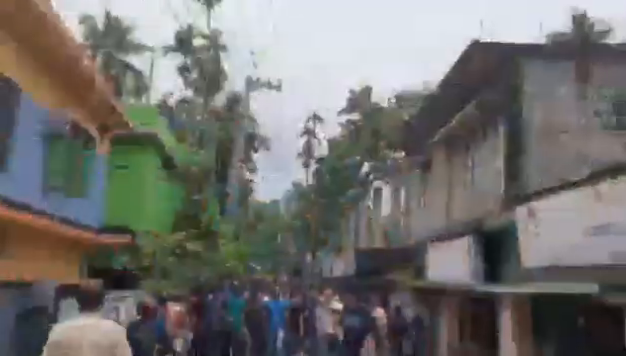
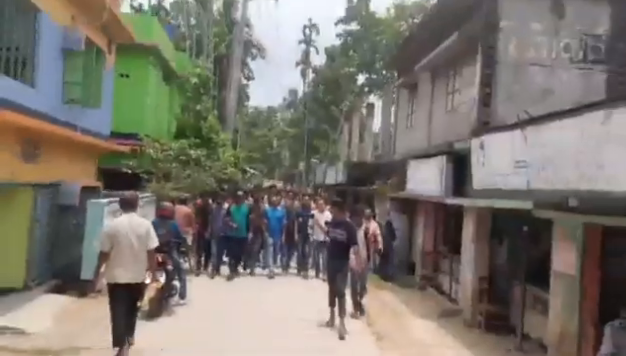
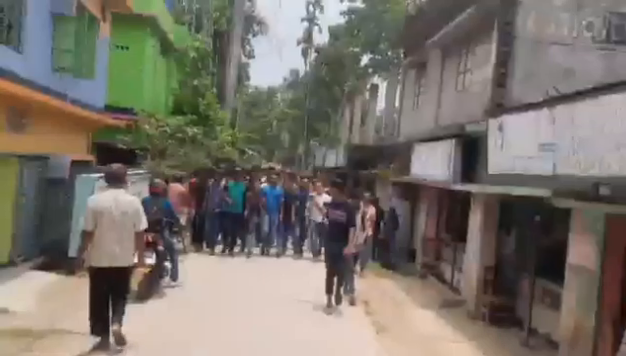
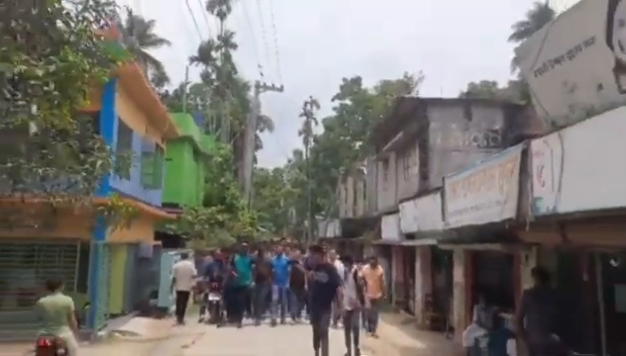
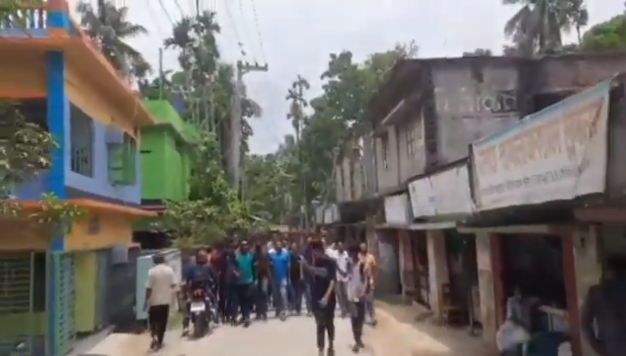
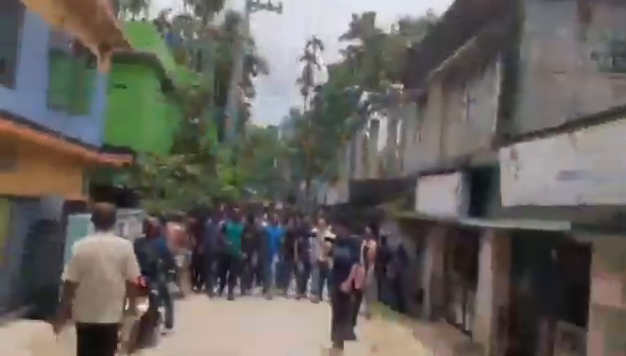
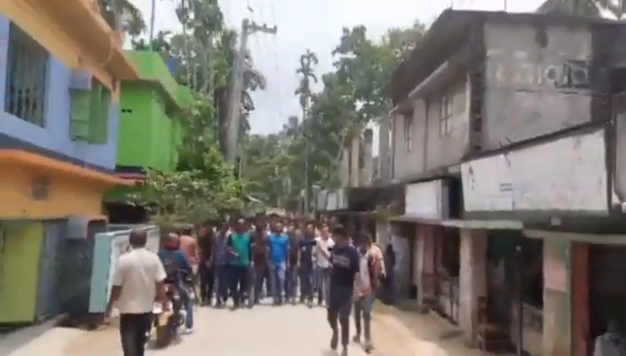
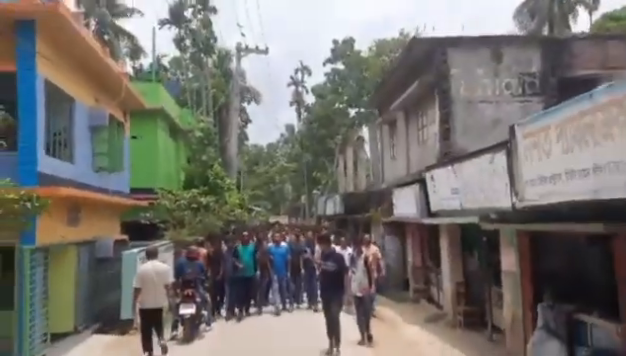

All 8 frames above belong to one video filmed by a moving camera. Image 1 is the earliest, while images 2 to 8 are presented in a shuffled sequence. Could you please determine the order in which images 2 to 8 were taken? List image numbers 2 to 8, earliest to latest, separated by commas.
6, 3, 2, 7, 8, 5, 4
